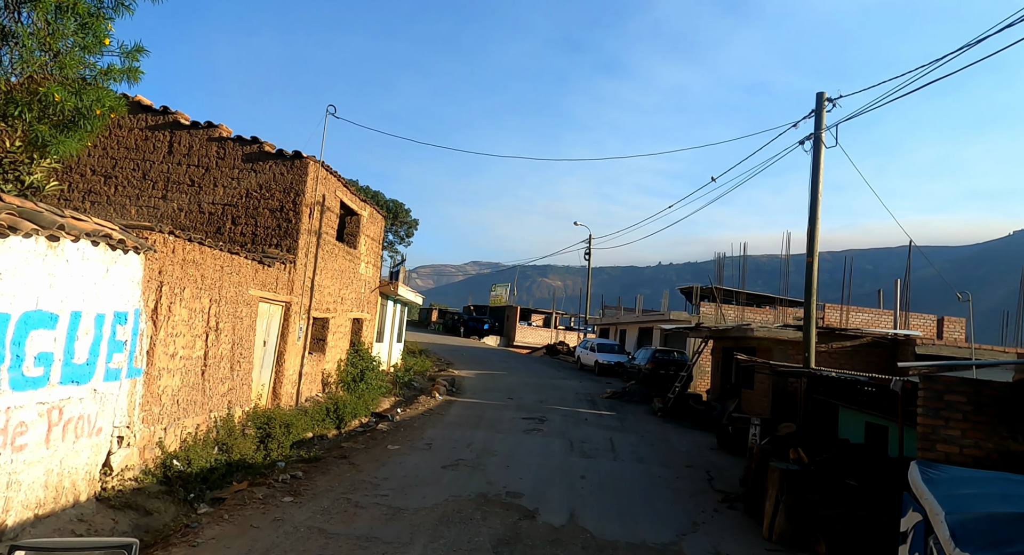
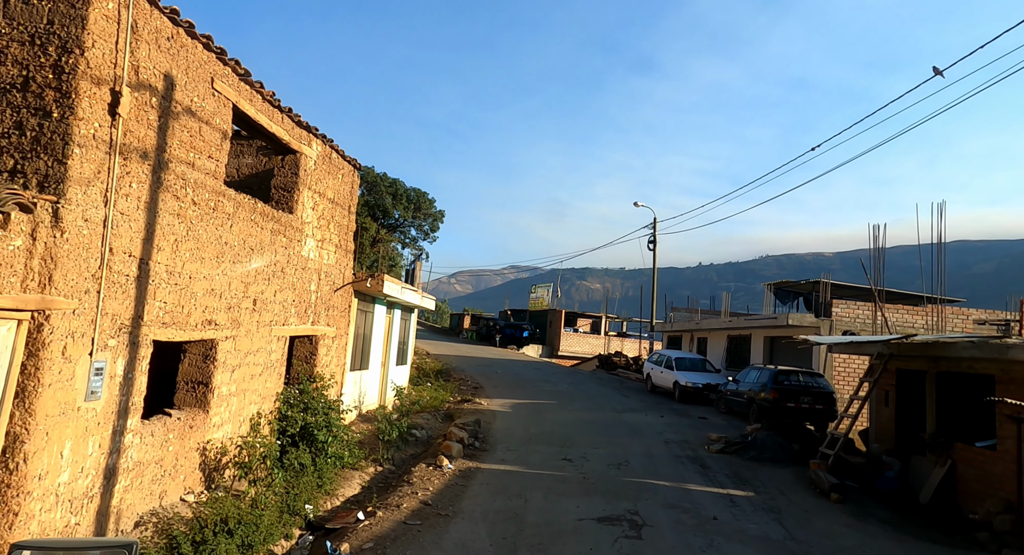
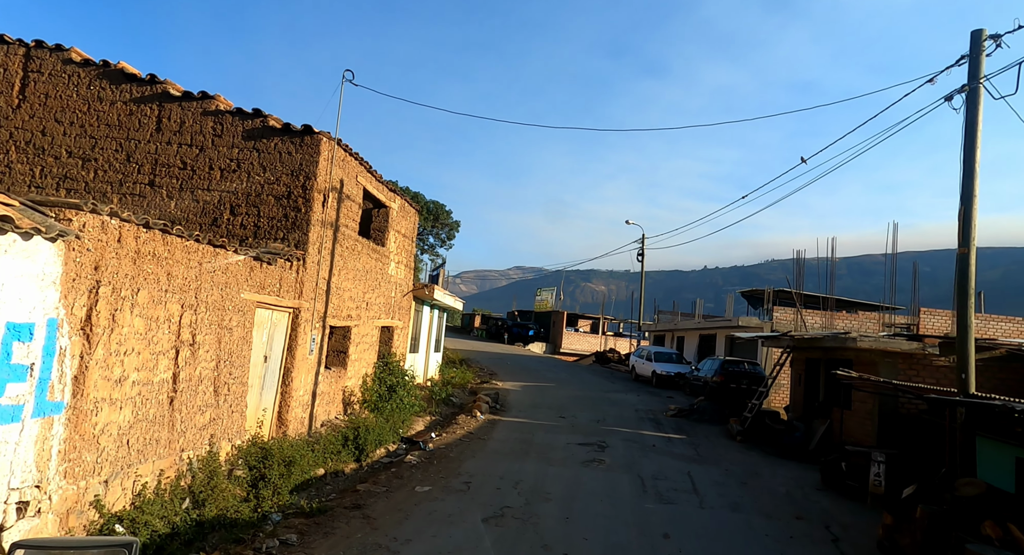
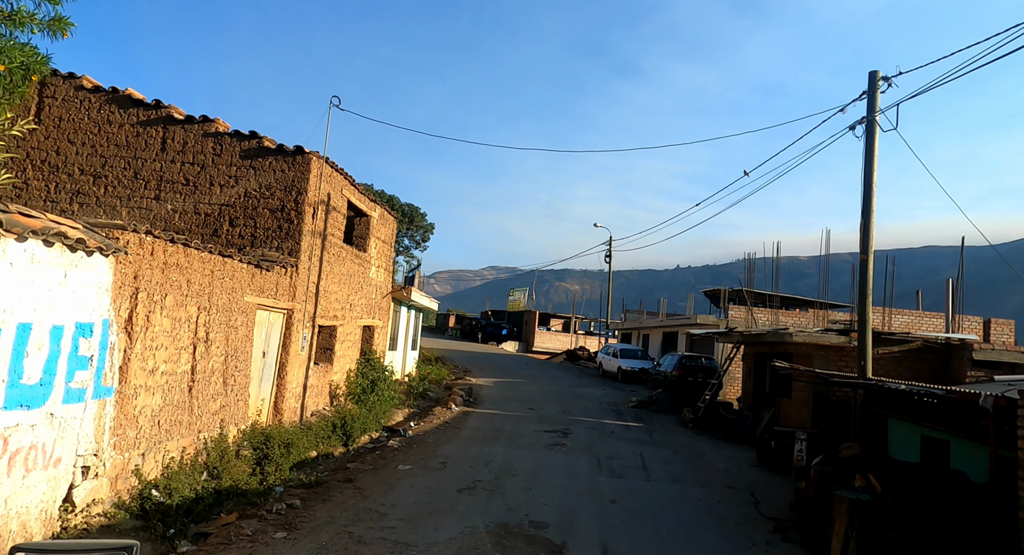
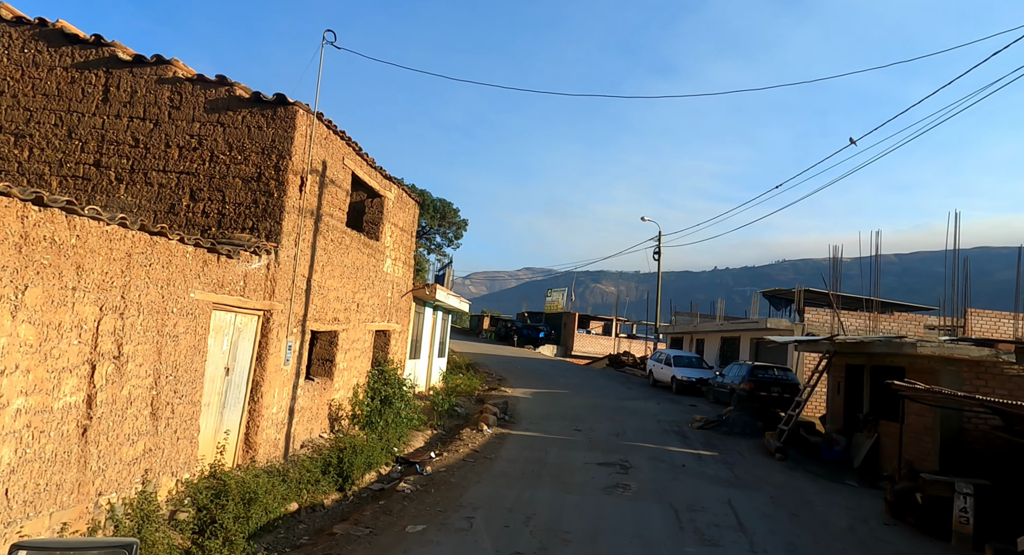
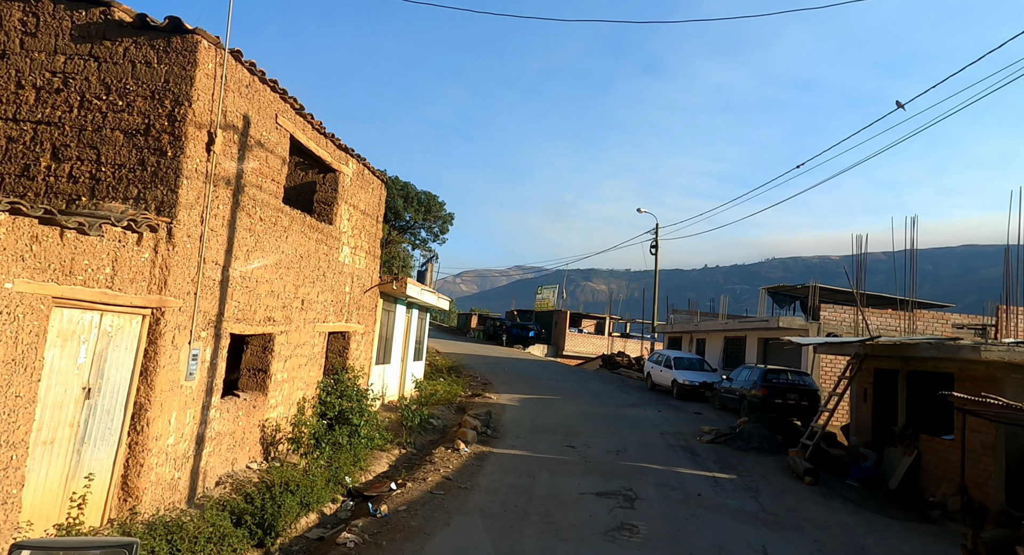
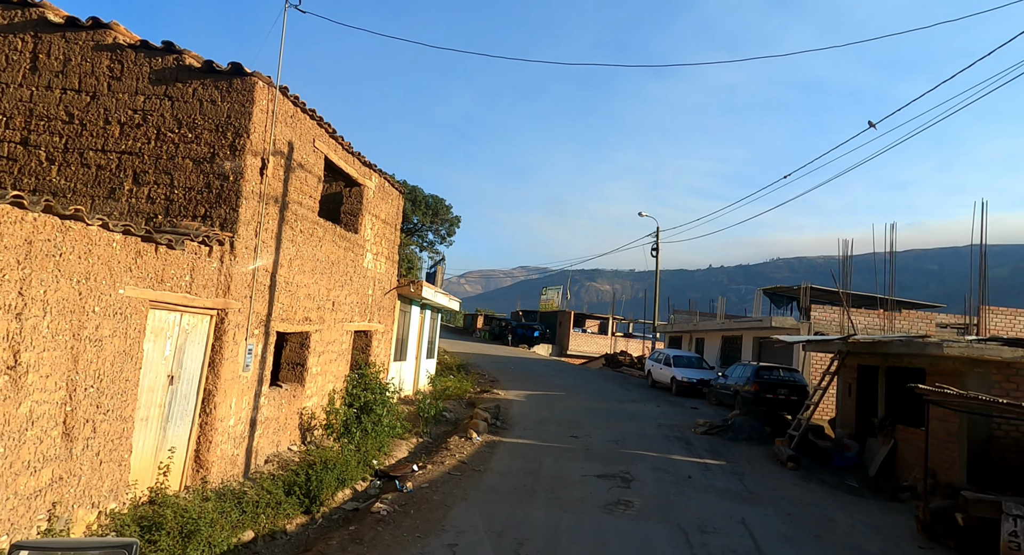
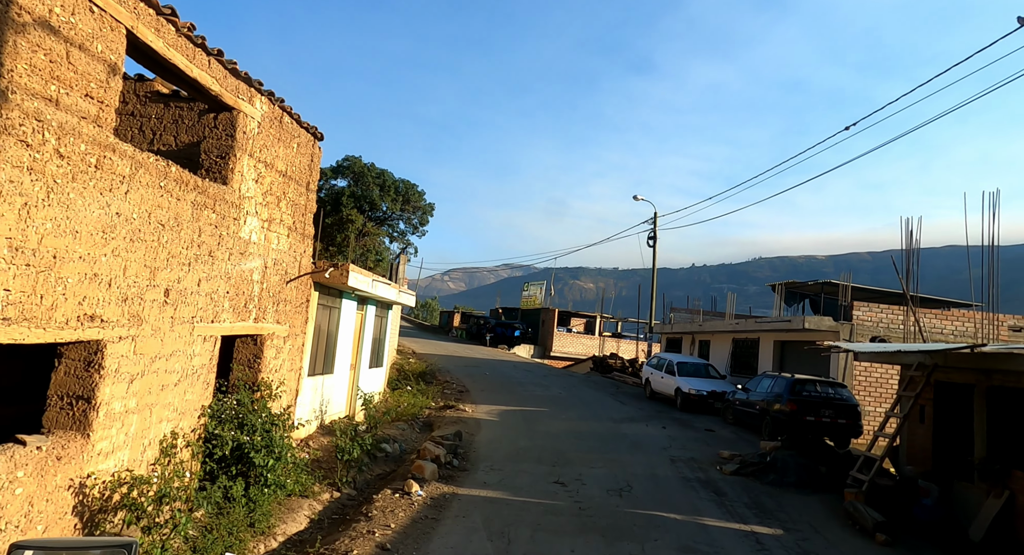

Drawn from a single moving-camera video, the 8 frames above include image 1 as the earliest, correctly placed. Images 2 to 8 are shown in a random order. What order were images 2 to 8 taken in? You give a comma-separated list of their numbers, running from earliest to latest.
4, 3, 5, 7, 6, 2, 8
